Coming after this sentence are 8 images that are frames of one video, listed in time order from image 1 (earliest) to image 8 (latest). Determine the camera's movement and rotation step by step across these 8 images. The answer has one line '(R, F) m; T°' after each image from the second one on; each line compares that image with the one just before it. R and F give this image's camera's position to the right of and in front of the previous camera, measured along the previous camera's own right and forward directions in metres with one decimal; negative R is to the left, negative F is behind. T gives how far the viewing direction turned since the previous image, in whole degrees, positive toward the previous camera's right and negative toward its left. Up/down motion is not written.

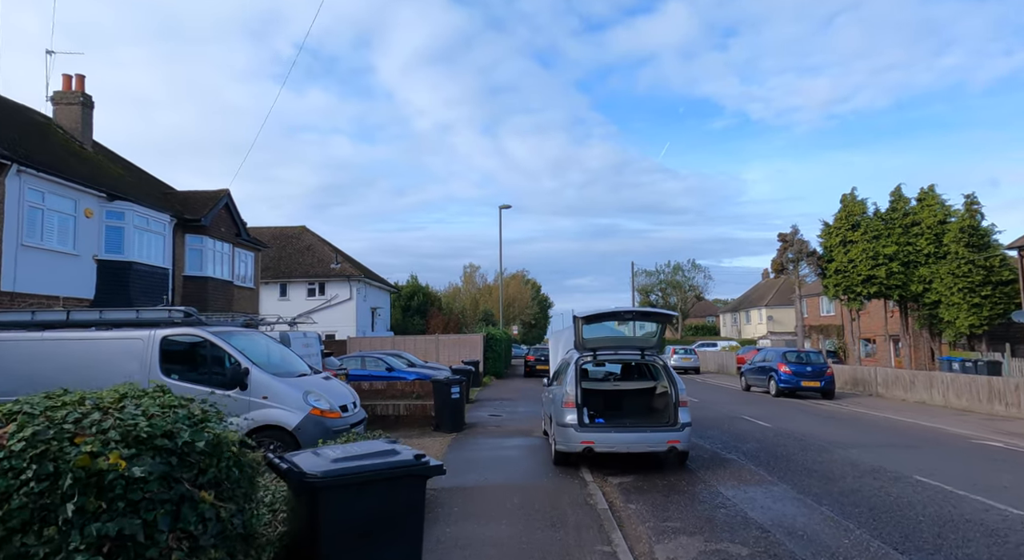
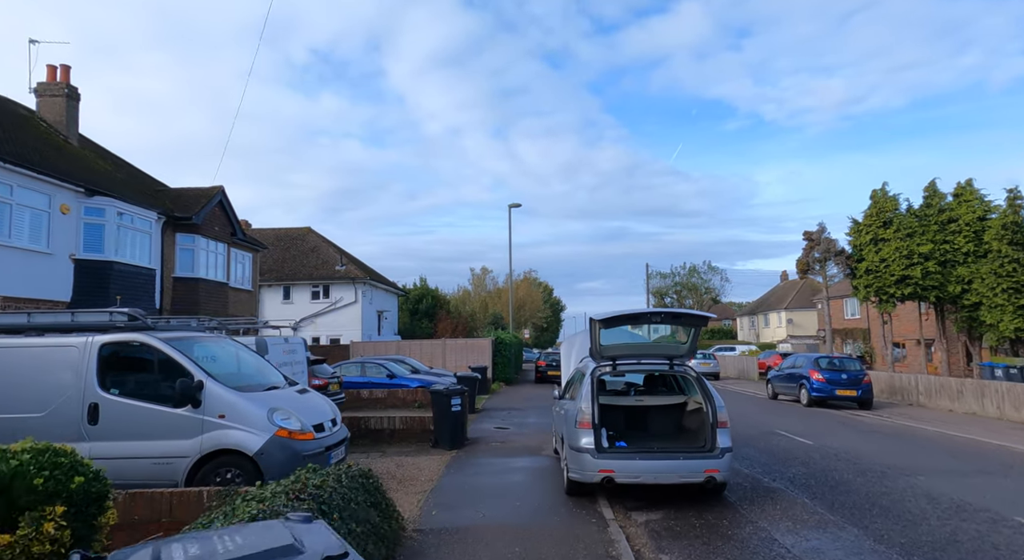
(+0.1, +1.3) m; -1°
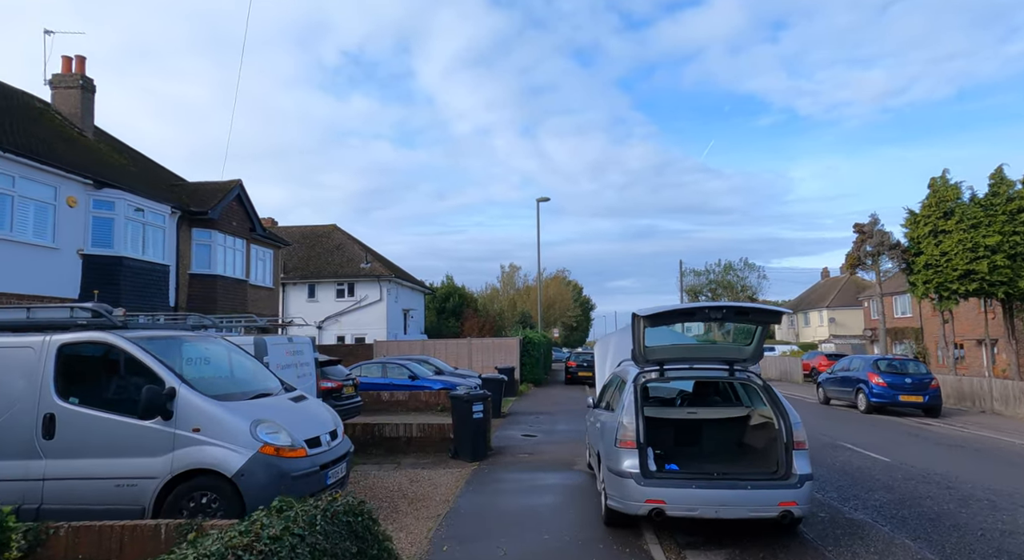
(0.0, +1.1) m; -3°
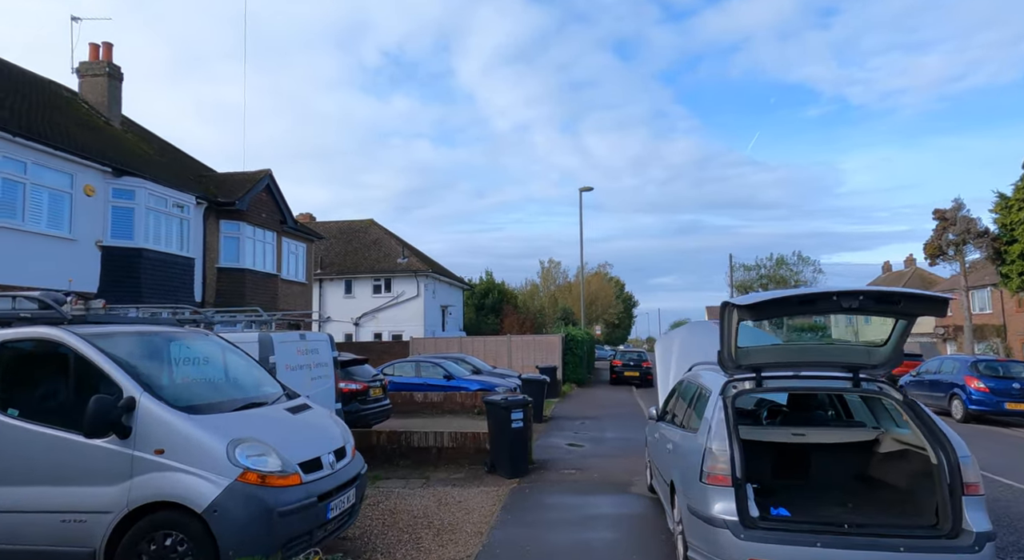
(-0.1, +1.4) m; -4°
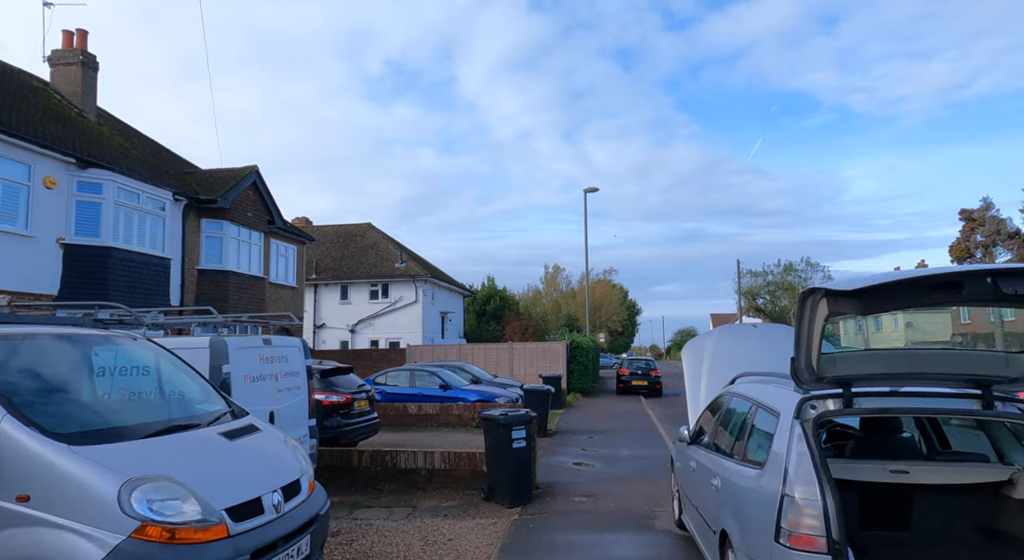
(0.0, +1.2) m; 0°
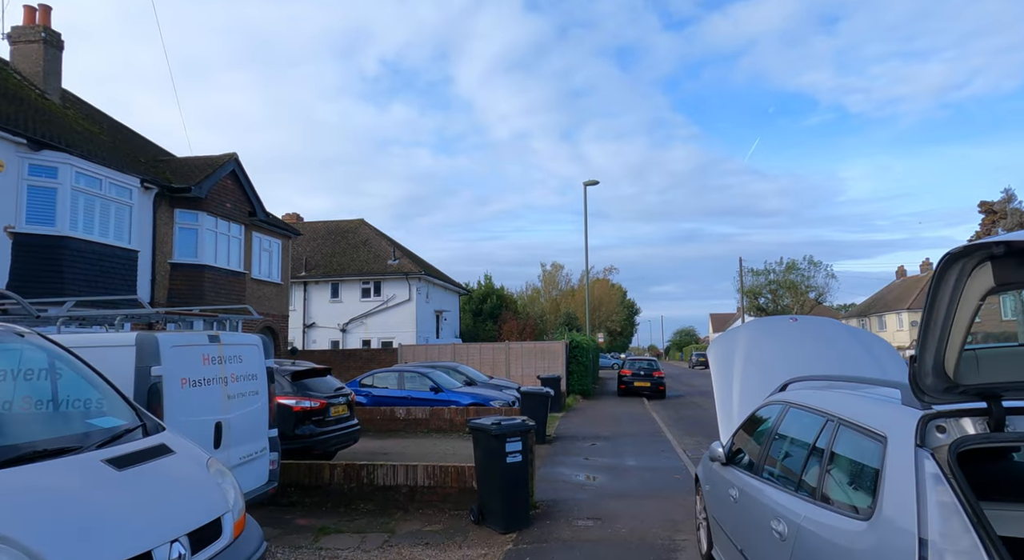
(0.0, +1.1) m; 0°
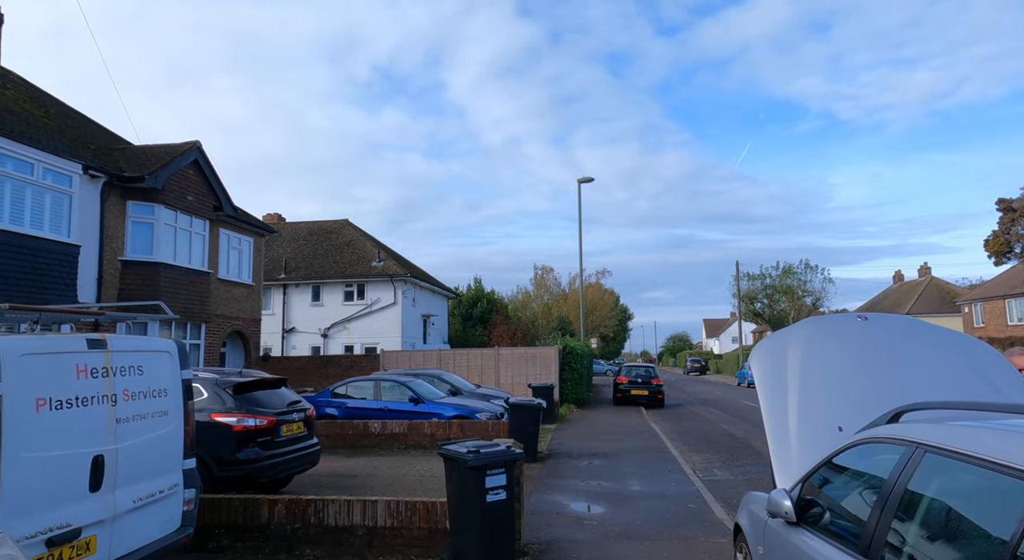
(+0.1, +1.4) m; +1°
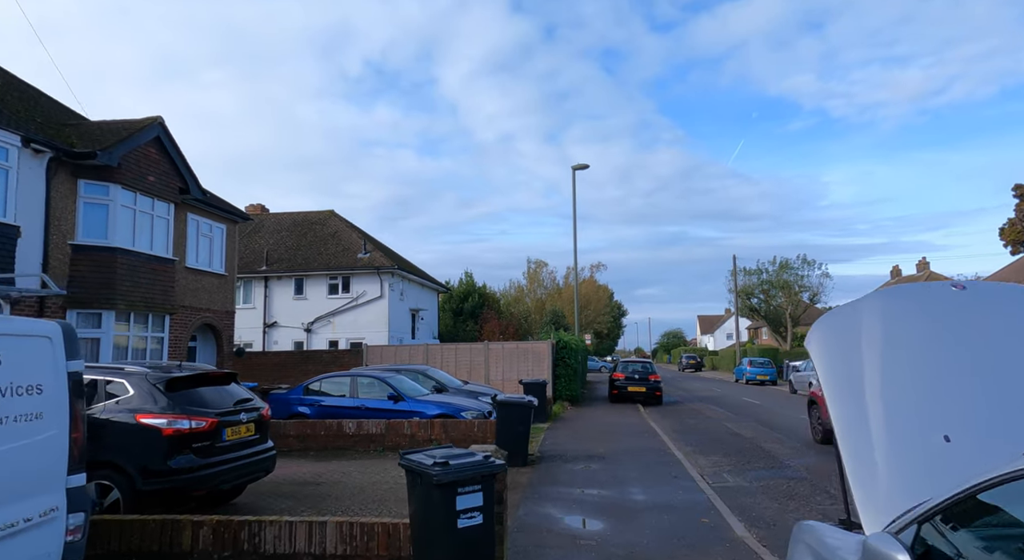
(+0.1, +1.2) m; +1°
